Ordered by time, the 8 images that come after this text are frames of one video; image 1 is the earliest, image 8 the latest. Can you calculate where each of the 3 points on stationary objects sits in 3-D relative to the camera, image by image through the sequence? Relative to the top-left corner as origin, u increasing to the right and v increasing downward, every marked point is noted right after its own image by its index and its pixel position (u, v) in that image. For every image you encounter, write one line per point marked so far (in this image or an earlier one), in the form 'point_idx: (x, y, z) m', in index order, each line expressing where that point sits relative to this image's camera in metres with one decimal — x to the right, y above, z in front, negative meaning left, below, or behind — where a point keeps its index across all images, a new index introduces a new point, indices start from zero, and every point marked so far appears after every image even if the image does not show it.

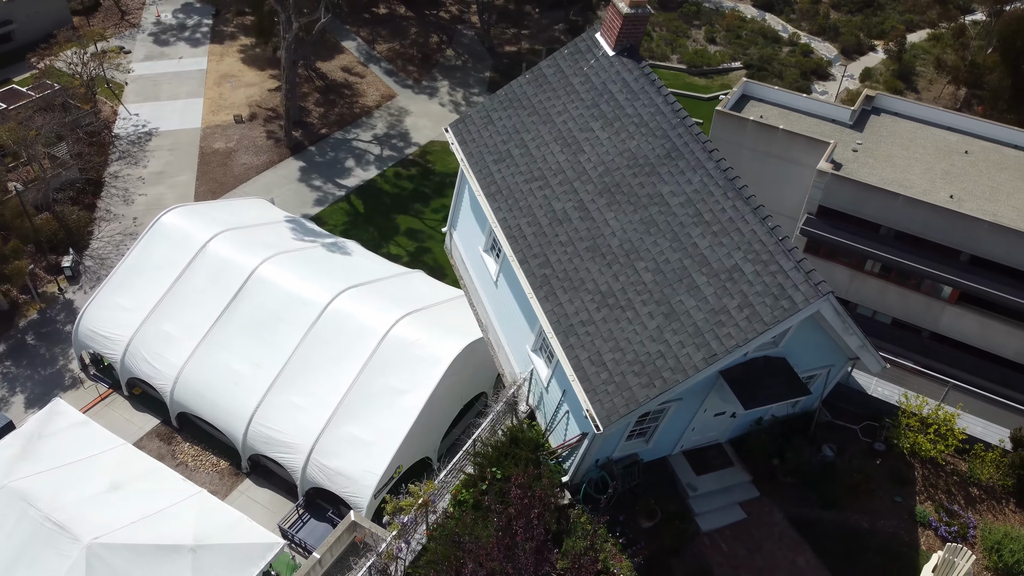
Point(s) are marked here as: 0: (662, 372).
0: (+2.0, -1.1, +11.0) m
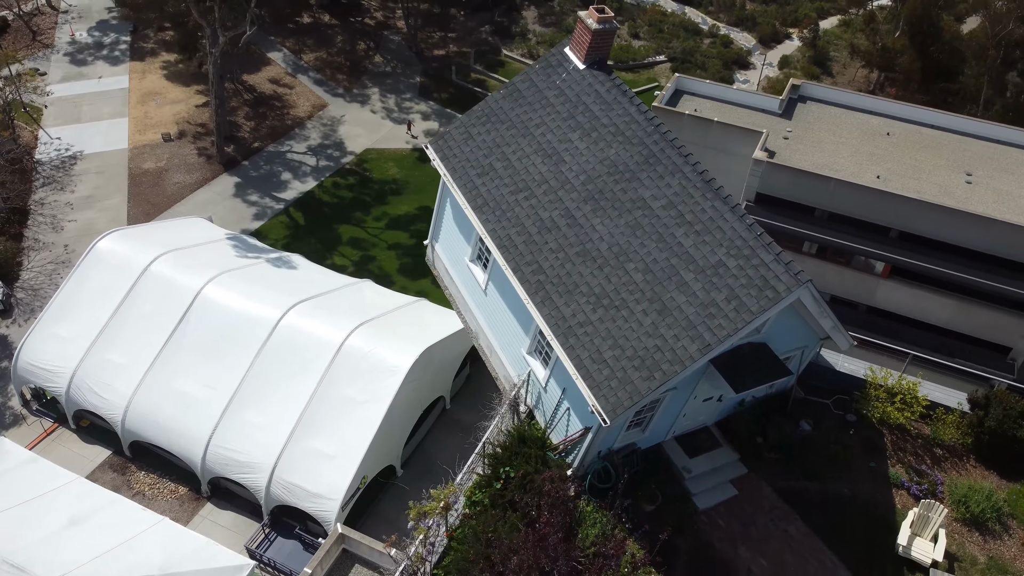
0: (+2.1, -1.1, +11.8) m
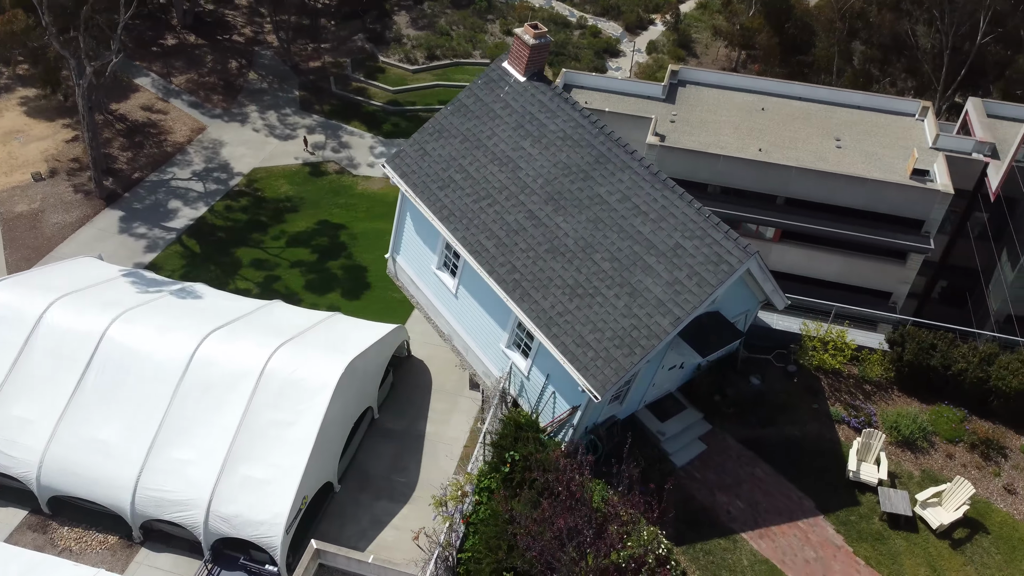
0: (+2.1, -0.9, +13.3) m
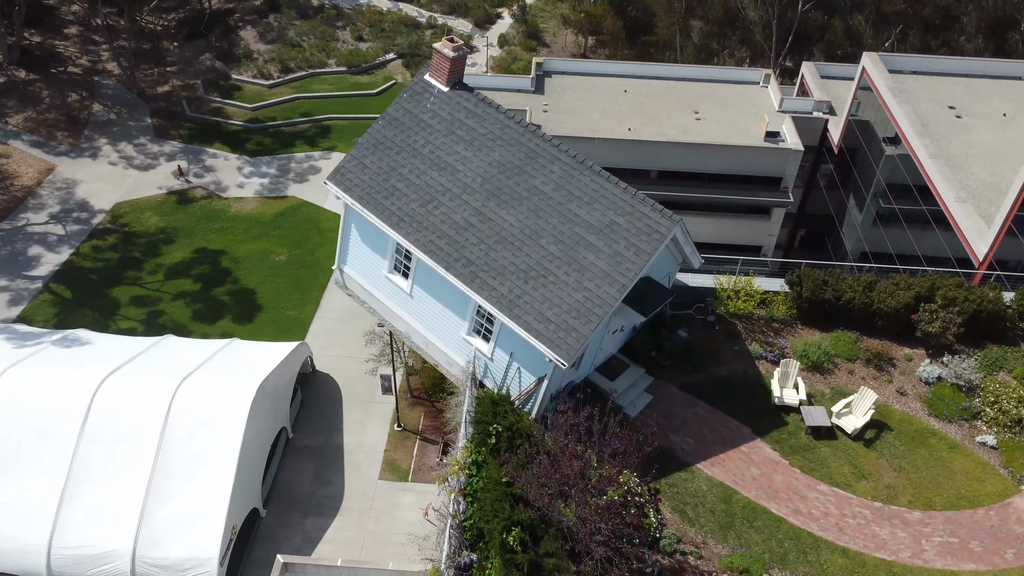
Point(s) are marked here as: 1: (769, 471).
0: (+1.5, -0.4, +15.0) m
1: (+5.2, -3.7, +16.4) m
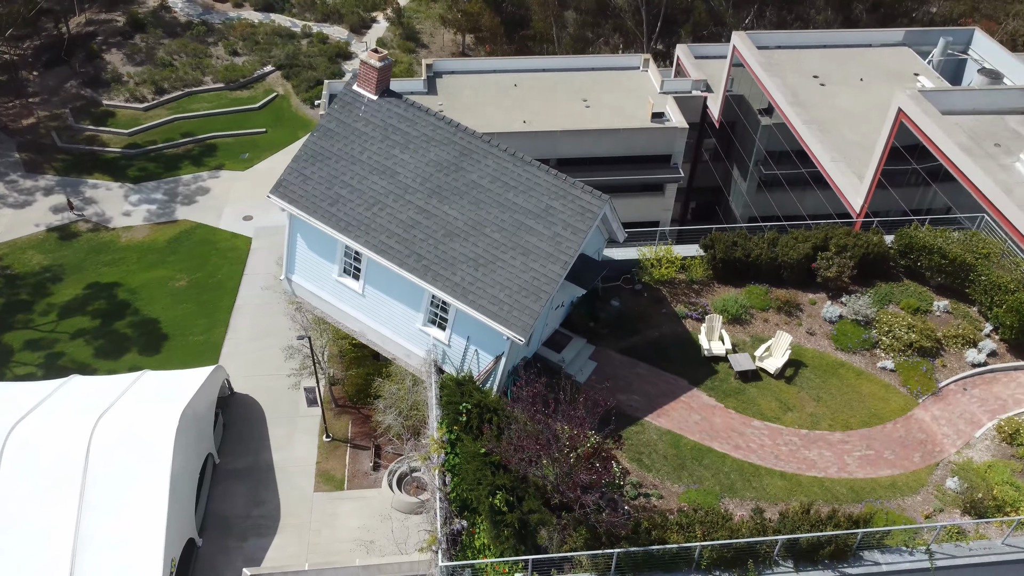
0: (+0.6, 0.0, +16.5) m
1: (+4.4, -2.9, +18.3) m
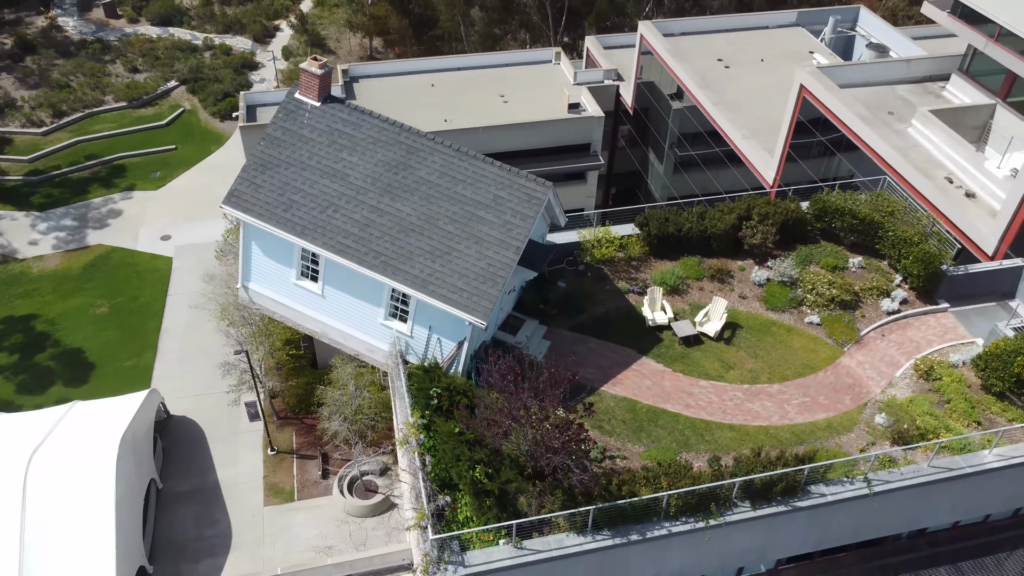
0: (-0.3, +0.3, +17.4) m
1: (+3.5, -2.2, +19.7) m
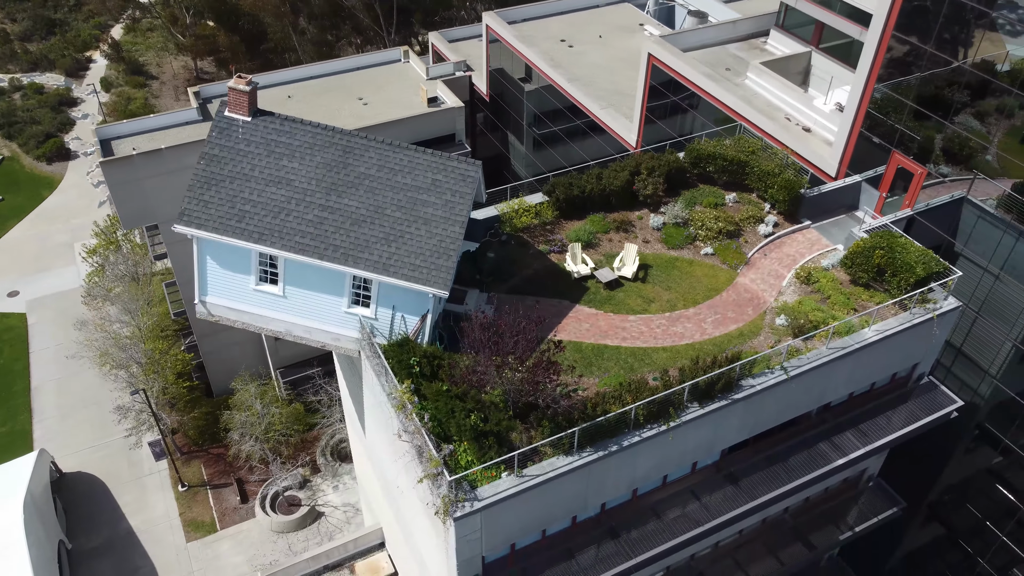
0: (-1.5, +1.0, +19.4) m
1: (+2.3, -0.9, +22.4) m
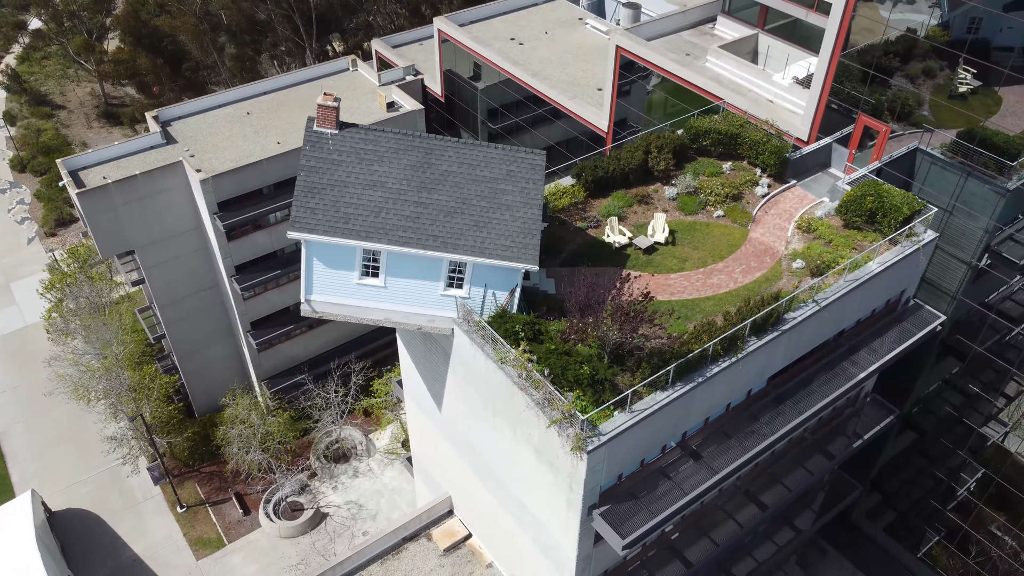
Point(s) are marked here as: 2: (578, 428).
0: (+0.6, +1.7, +22.3) m
1: (+4.1, +0.2, +25.7) m
2: (+1.6, -3.4, +19.7) m
